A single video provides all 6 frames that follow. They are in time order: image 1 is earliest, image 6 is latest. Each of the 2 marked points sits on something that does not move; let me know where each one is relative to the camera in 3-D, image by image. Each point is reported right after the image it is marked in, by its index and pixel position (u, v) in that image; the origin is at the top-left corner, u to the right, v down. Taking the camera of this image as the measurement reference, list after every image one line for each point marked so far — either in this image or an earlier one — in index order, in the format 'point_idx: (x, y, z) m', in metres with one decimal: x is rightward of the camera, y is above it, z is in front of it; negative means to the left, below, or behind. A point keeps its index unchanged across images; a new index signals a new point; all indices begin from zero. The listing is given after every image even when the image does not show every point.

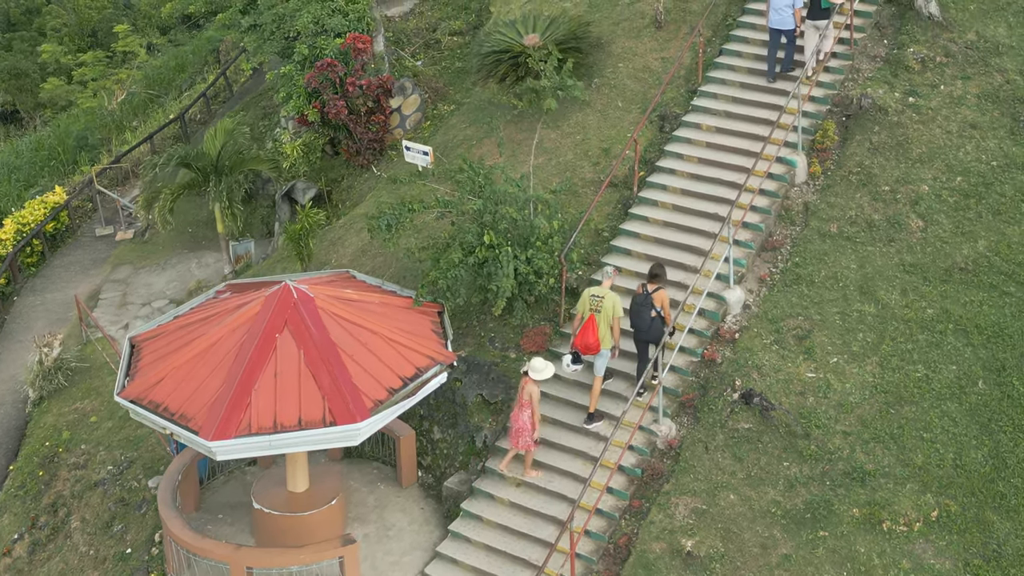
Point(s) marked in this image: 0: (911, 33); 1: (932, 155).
0: (+6.6, +4.2, +13.6) m
1: (+6.4, +2.0, +12.6) m
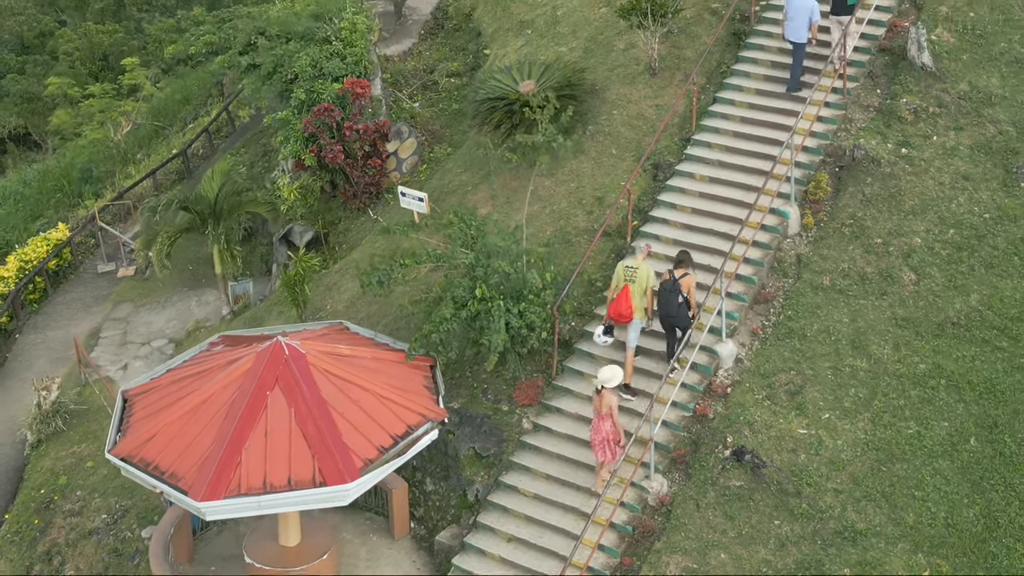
0: (+6.5, +3.4, +13.6) m
1: (+6.3, +1.2, +12.6) m
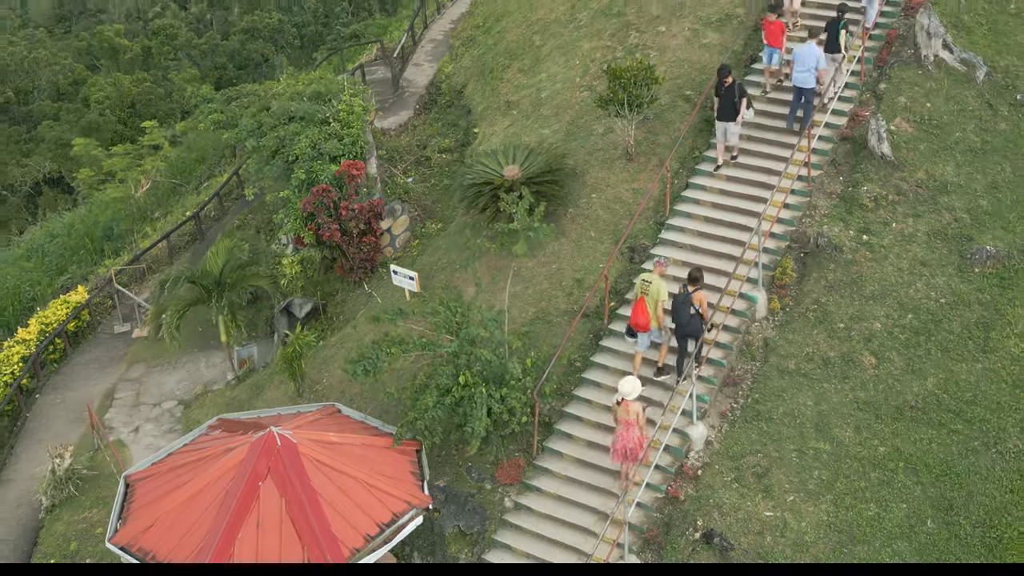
0: (+6.2, +2.0, +14.4) m
1: (+6.0, -0.1, +13.3) m
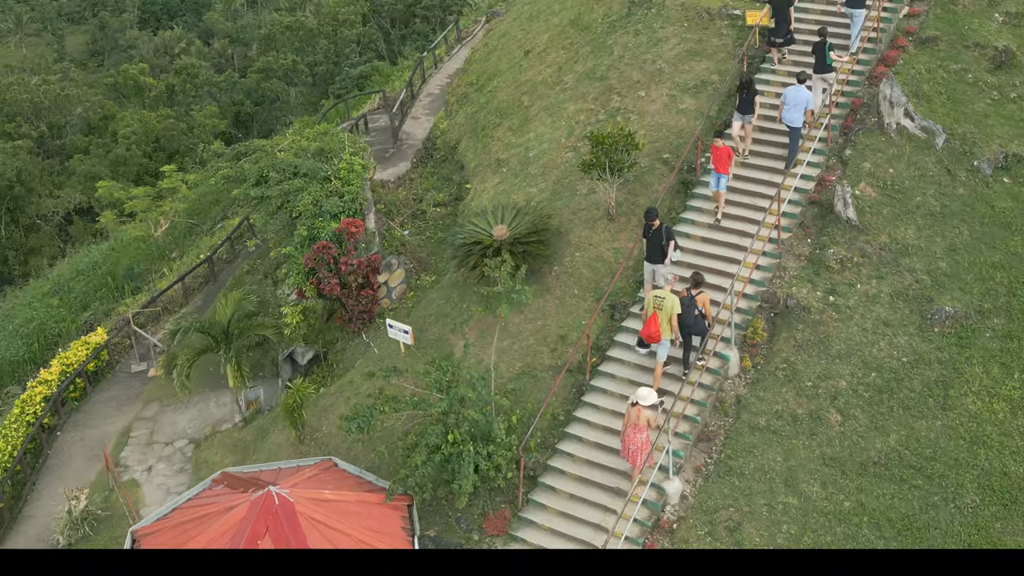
0: (+5.9, +1.0, +15.2) m
1: (+5.8, -1.1, +14.1) m
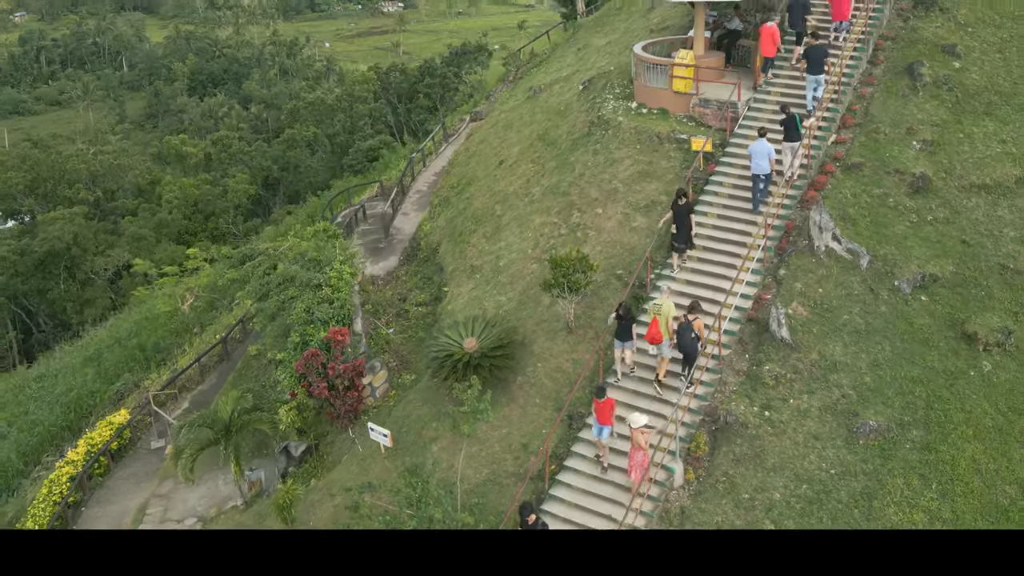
0: (+5.1, -1.3, +16.6) m
1: (+5.0, -3.3, +15.4) m
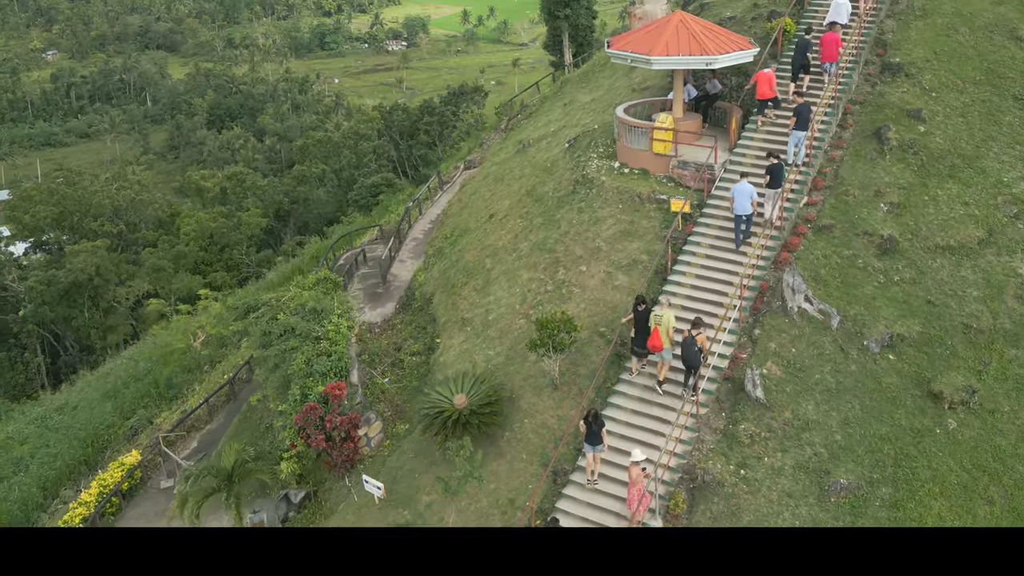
0: (+4.8, -2.6, +17.3) m
1: (+4.8, -4.5, +16.0) m
